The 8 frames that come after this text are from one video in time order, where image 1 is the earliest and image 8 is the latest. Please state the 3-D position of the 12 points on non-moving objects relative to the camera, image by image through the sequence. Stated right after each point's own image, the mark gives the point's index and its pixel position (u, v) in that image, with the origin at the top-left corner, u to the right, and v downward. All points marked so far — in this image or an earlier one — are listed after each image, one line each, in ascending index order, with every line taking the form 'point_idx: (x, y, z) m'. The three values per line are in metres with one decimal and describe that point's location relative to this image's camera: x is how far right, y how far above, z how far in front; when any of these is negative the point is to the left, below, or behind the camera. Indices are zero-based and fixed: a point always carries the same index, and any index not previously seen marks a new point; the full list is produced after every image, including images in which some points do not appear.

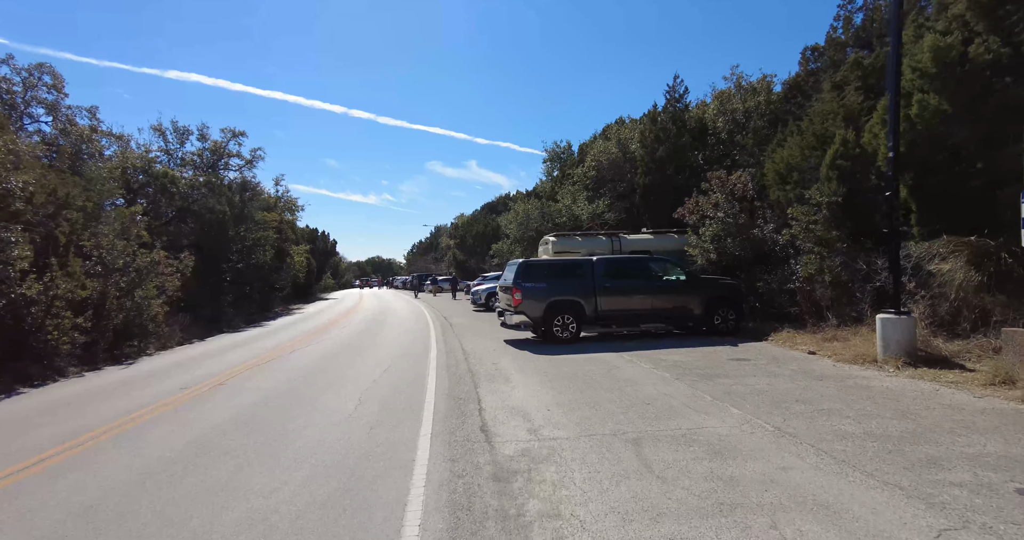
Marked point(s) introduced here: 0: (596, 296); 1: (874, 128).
0: (+2.2, -0.7, +12.8) m
1: (+8.2, +3.2, +10.9) m
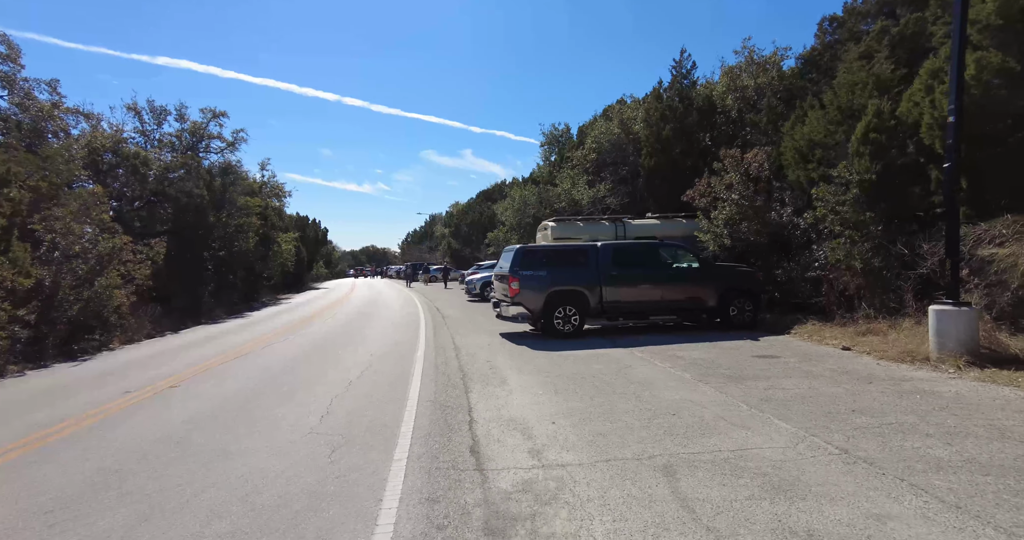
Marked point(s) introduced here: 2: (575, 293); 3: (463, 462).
0: (+2.1, -0.4, +11.7) m
1: (+8.1, +3.5, +9.7) m
2: (+1.5, -0.6, +11.7) m
3: (-0.4, -1.7, +4.3) m
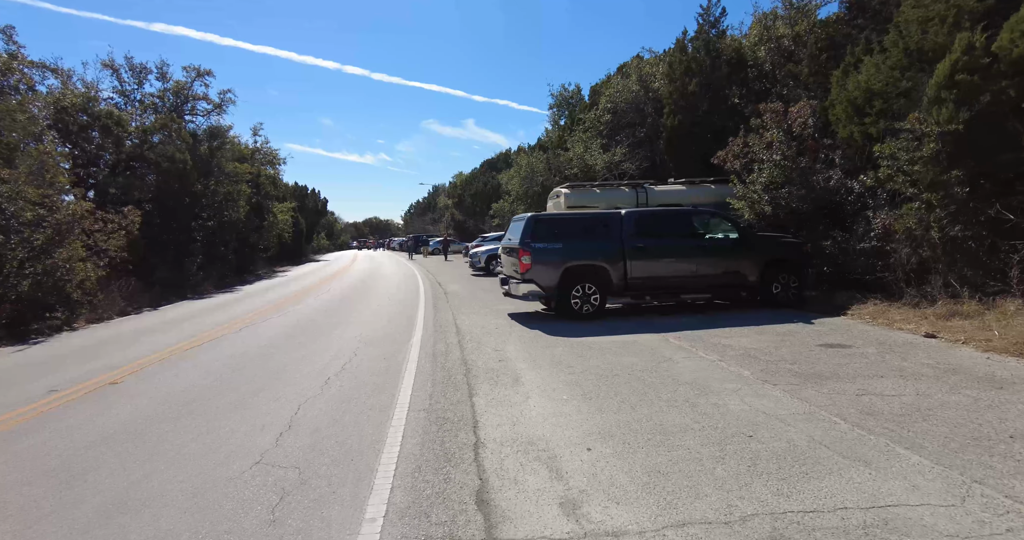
0: (+2.4, +0.2, +10.2) m
1: (+8.3, +4.0, +7.9) m
2: (+1.7, +0.1, +10.2) m
3: (-0.3, -1.5, +2.9) m
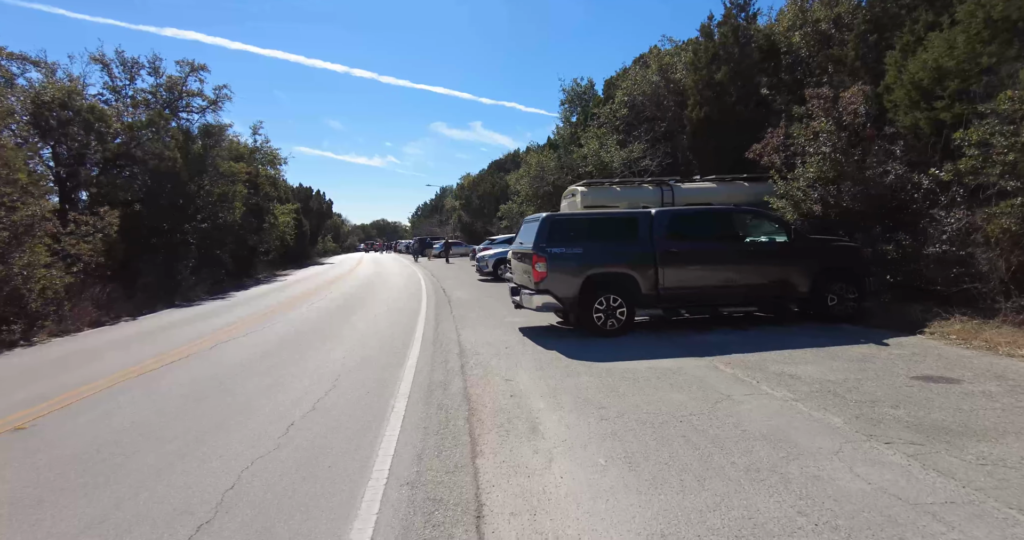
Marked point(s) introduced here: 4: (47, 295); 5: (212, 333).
0: (+2.6, +0.1, +8.8) m
1: (+8.5, +3.8, +6.4) m
2: (+1.9, -0.1, +8.8) m
3: (-0.2, -1.7, +1.5) m
4: (-10.8, -0.6, +11.2) m
5: (-7.5, -1.5, +12.0) m
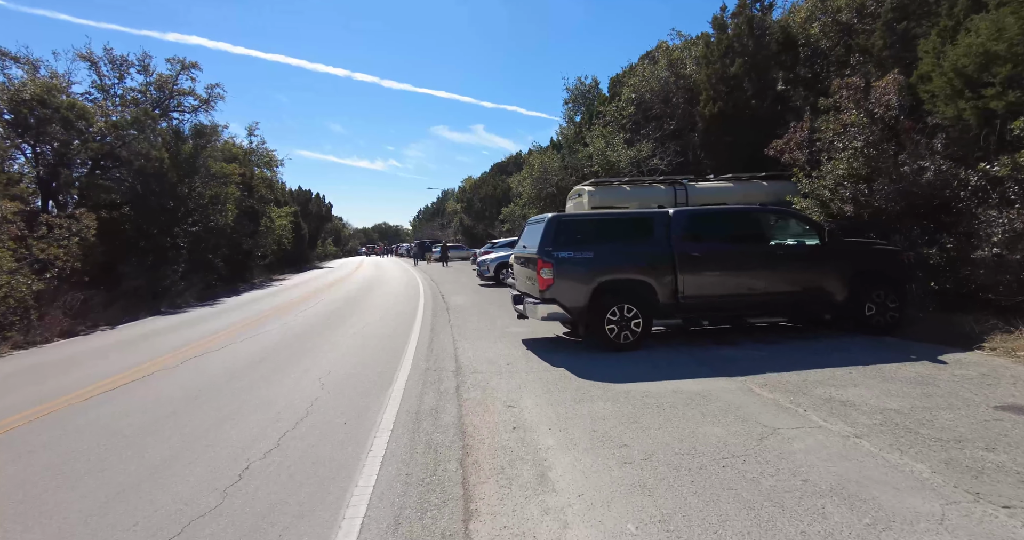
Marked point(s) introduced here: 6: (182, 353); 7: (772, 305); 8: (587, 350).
0: (+2.6, 0.0, +7.9) m
1: (+8.5, +3.8, +5.5) m
2: (+2.0, -0.2, +7.9) m
3: (-0.2, -1.7, +0.6) m
4: (-10.7, -0.7, +10.3) m
5: (-7.4, -1.7, +11.2) m
6: (-6.8, -1.7, +9.9) m
7: (+4.4, -0.6, +8.1) m
8: (+1.3, -1.3, +8.0) m
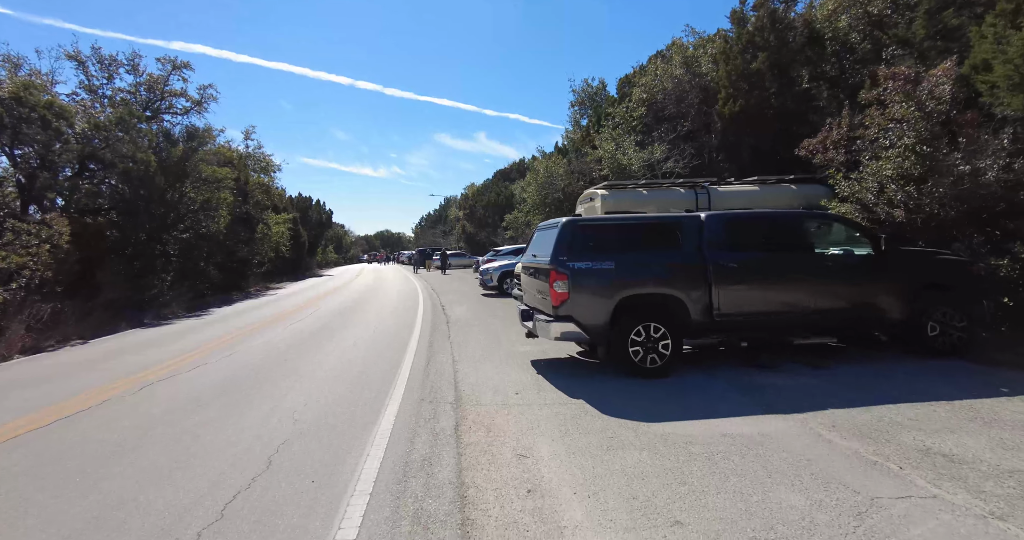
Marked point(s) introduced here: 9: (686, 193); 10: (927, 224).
0: (+2.8, -0.2, +6.8) m
1: (+8.7, +3.6, +4.5) m
2: (+2.1, -0.4, +6.8) m
3: (-0.1, -1.8, -0.5) m
4: (-10.6, -0.9, +9.3) m
5: (-7.3, -1.9, +10.1) m
6: (-6.7, -1.9, +8.9) m
7: (+4.5, -0.8, +7.1) m
8: (+1.4, -1.5, +7.0) m
9: (+4.1, +1.8, +11.3) m
10: (+7.0, +0.8, +8.1) m
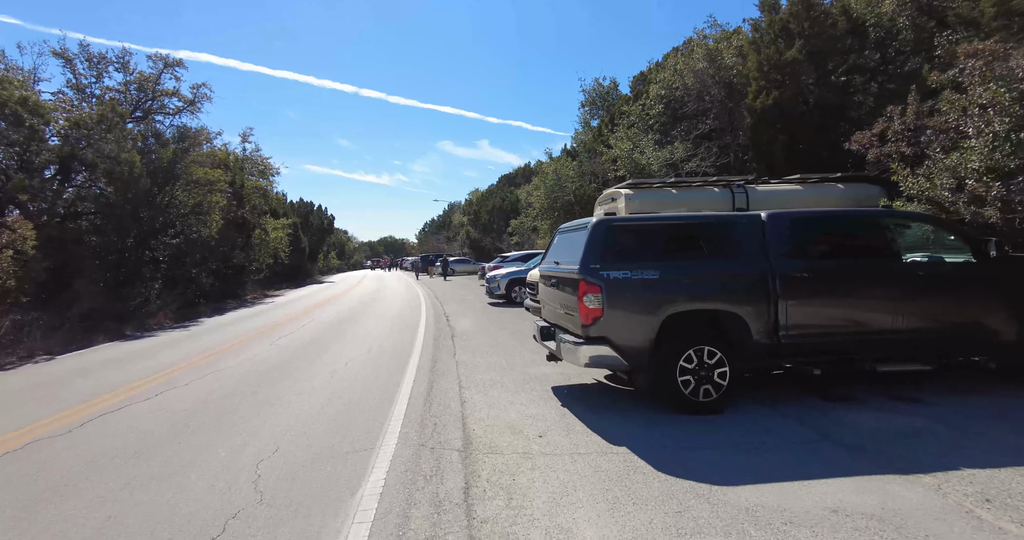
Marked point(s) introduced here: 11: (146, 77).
0: (+3.0, -0.4, +5.6) m
1: (+8.9, +3.5, +3.2) m
2: (+2.4, -0.5, +5.6) m
3: (+0.1, -1.8, -1.7) m
4: (-10.3, -1.0, +8.2) m
5: (-7.0, -2.0, +8.9) m
6: (-6.5, -2.1, +7.7) m
7: (+4.8, -0.9, +5.8) m
8: (+1.6, -1.6, +5.7) m
9: (+4.4, +1.6, +10.1) m
10: (+7.3, +0.6, +6.9) m
11: (-15.2, +8.0, +20.0) m
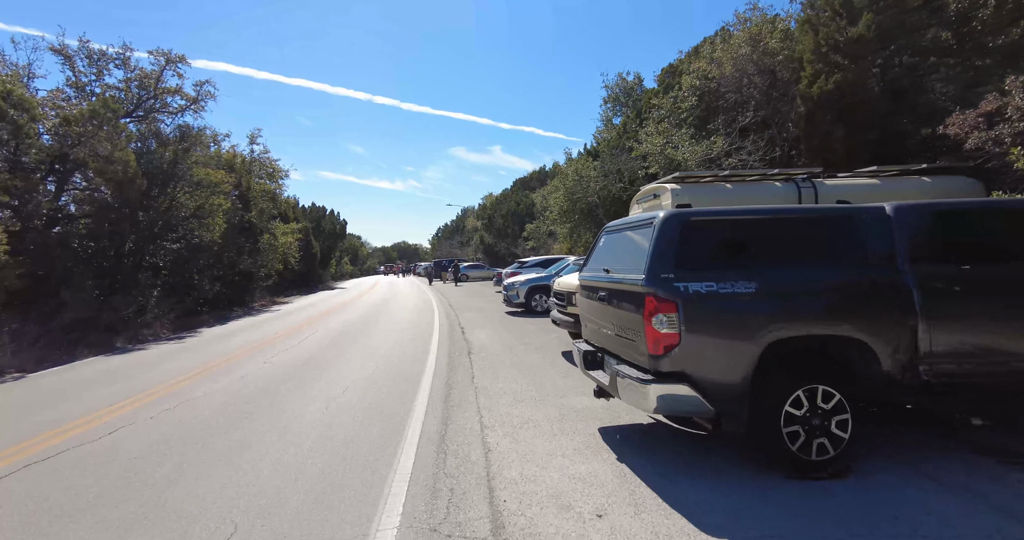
0: (+3.4, -0.5, +4.1) m
1: (+9.2, +3.4, +1.6) m
2: (+2.7, -0.6, +4.1) m
3: (+0.3, -1.8, -3.2) m
4: (-9.9, -1.2, +7.0) m
5: (-6.6, -2.2, +7.7) m
6: (-6.0, -2.2, +6.4) m
7: (+5.1, -1.0, +4.2) m
8: (+2.0, -1.7, +4.2) m
9: (+4.8, +1.5, +8.6) m
10: (+7.7, +0.5, +5.3) m
11: (-14.4, +7.8, +19.0) m
